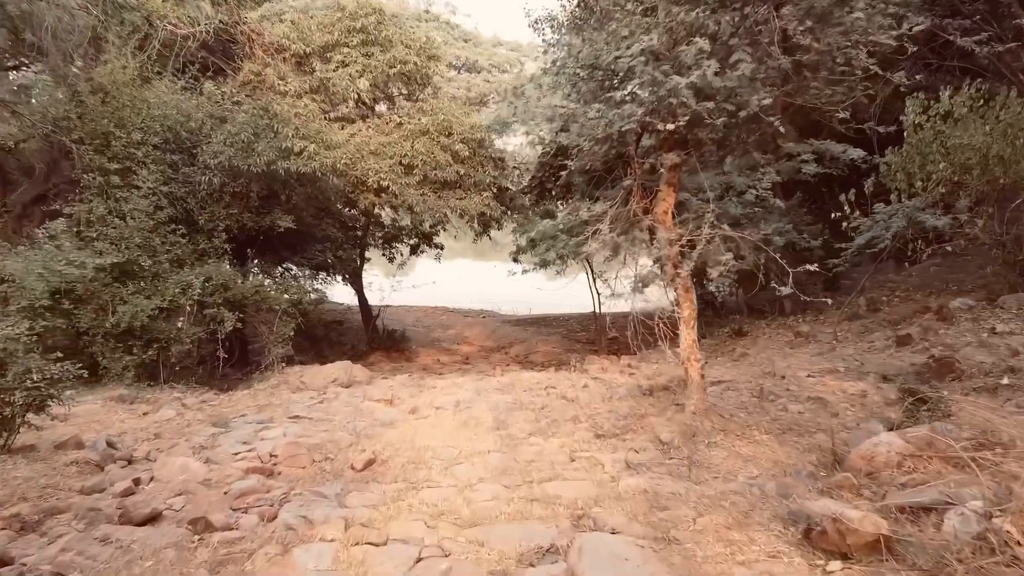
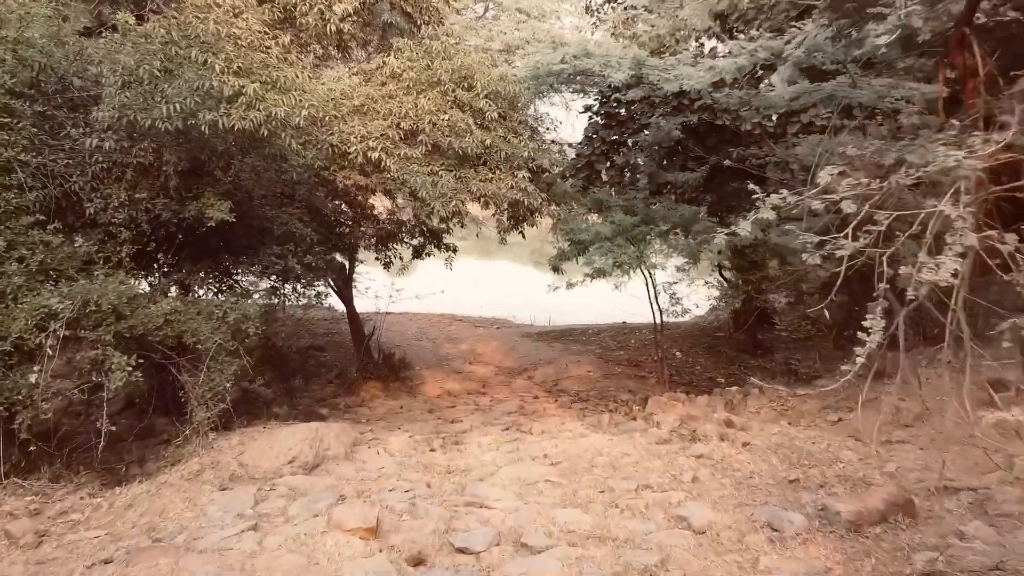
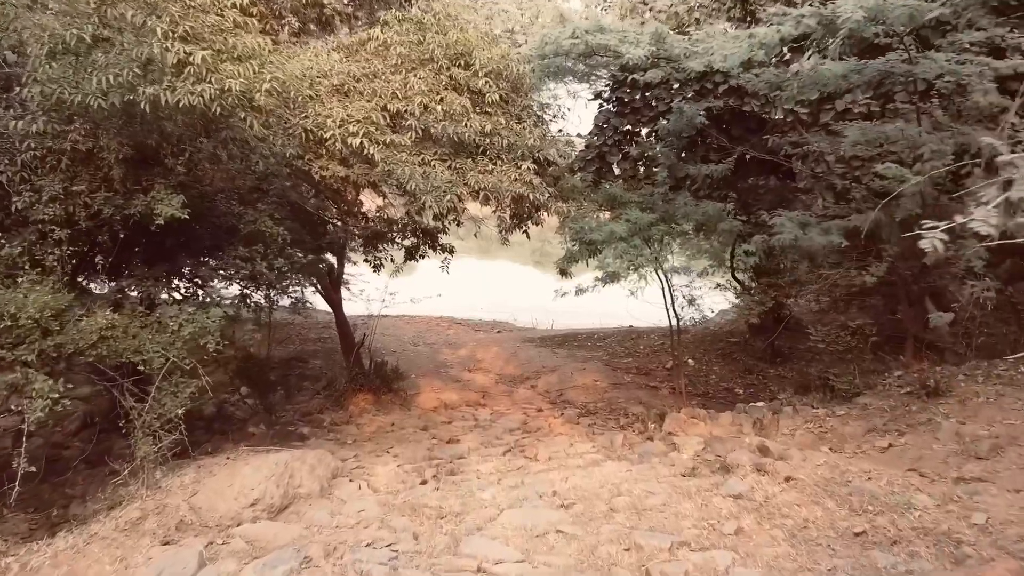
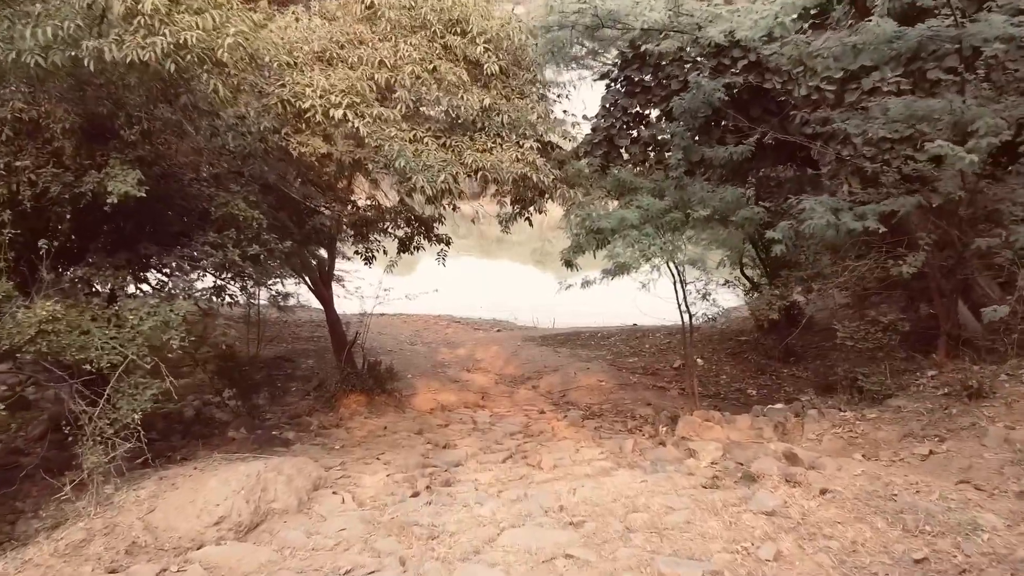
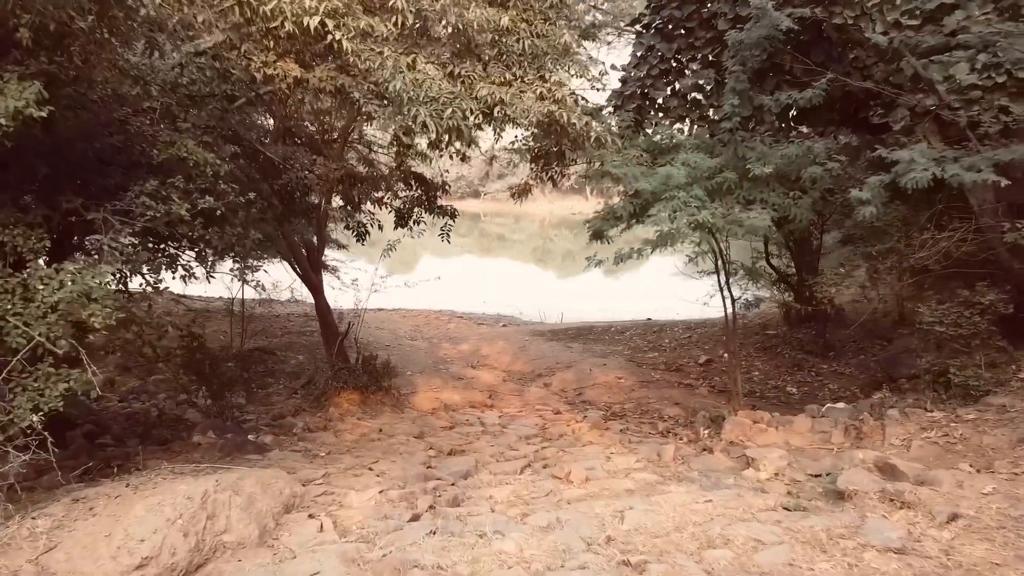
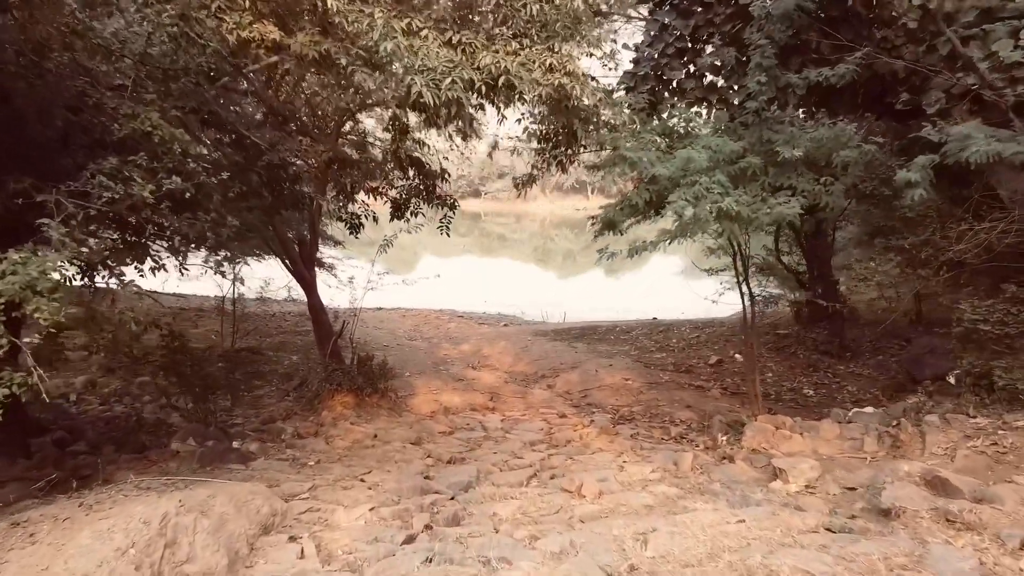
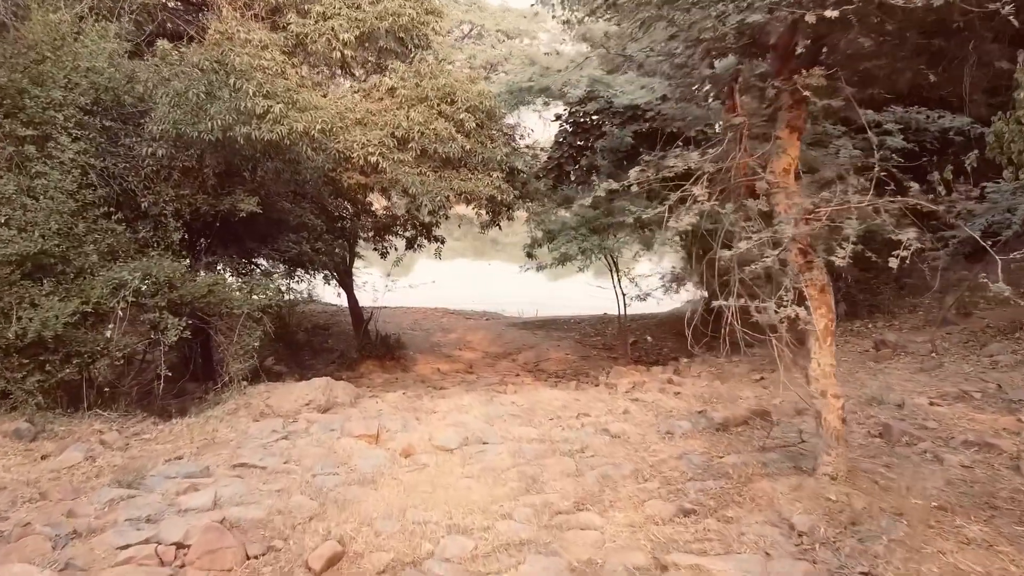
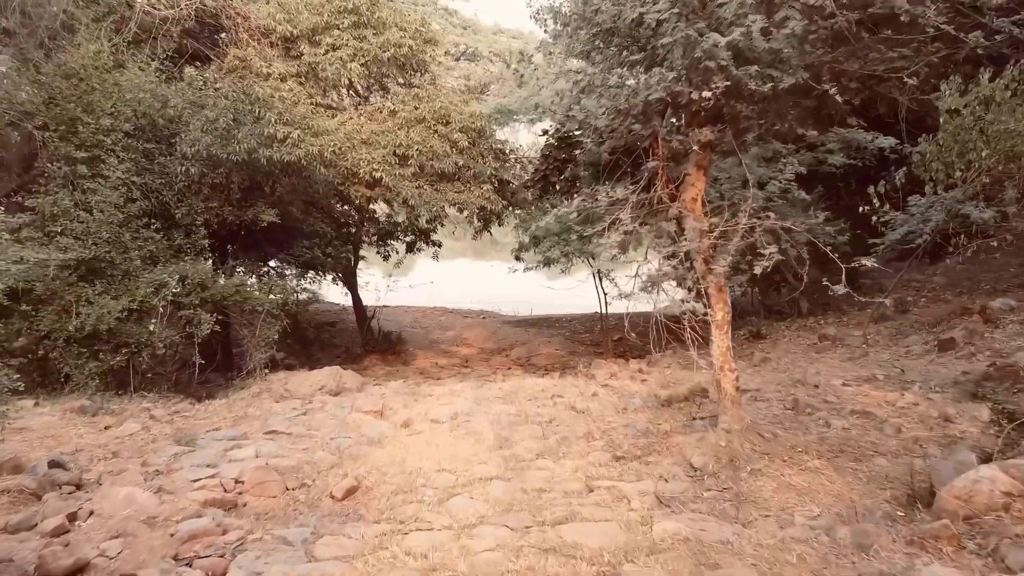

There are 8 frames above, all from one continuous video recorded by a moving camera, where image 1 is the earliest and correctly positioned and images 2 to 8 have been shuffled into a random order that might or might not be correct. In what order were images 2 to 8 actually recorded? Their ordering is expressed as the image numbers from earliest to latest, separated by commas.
8, 7, 2, 3, 4, 5, 6
